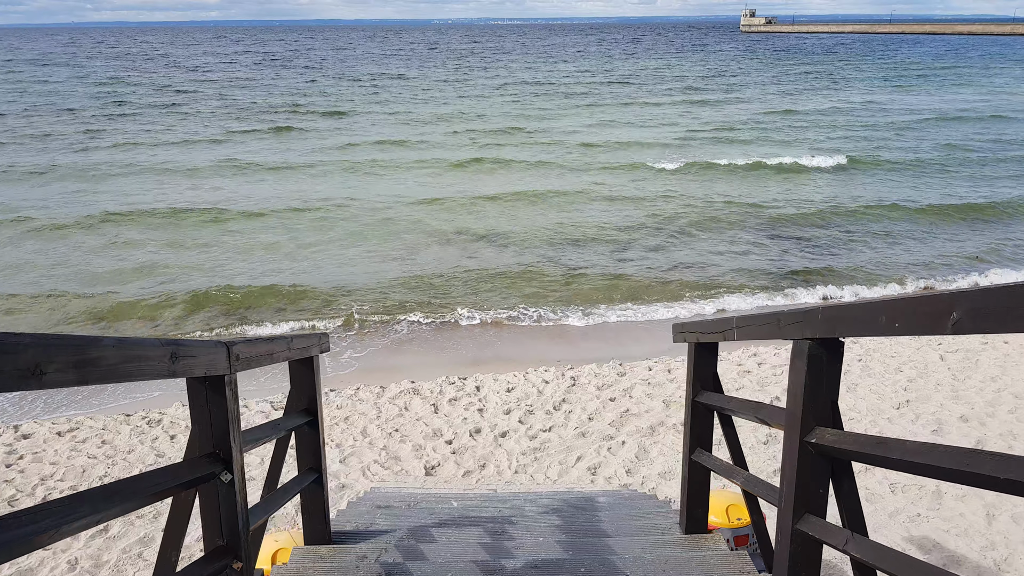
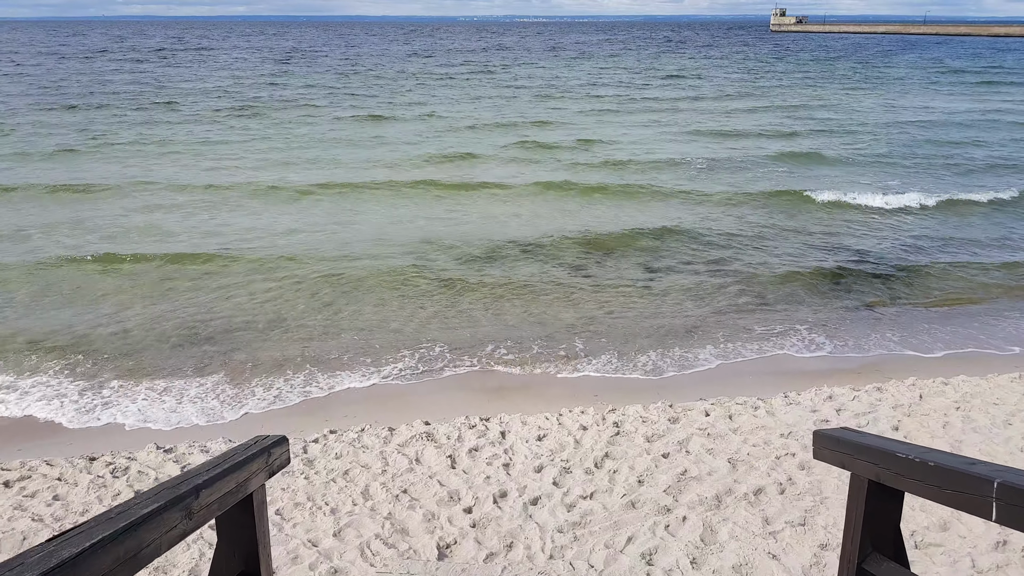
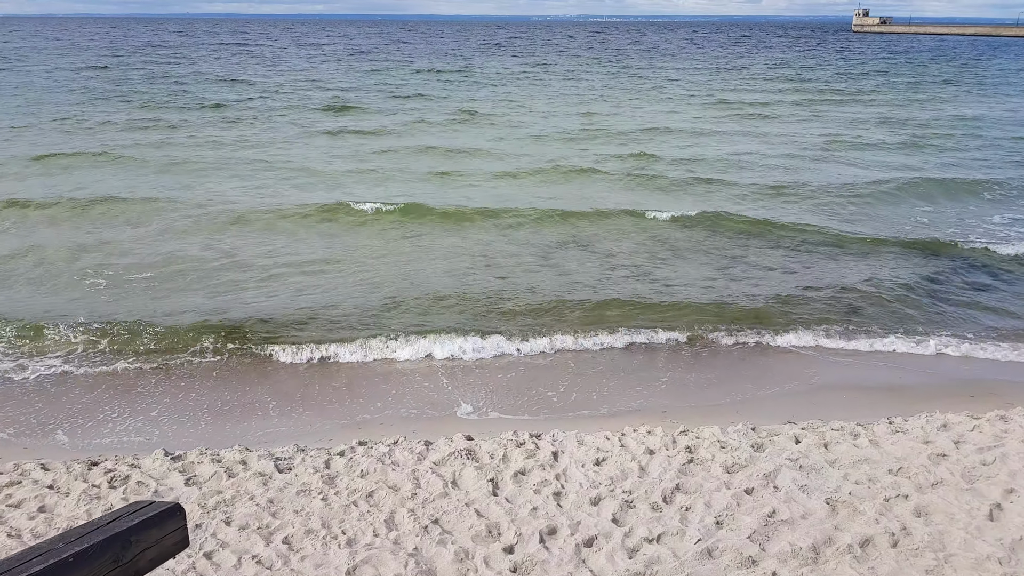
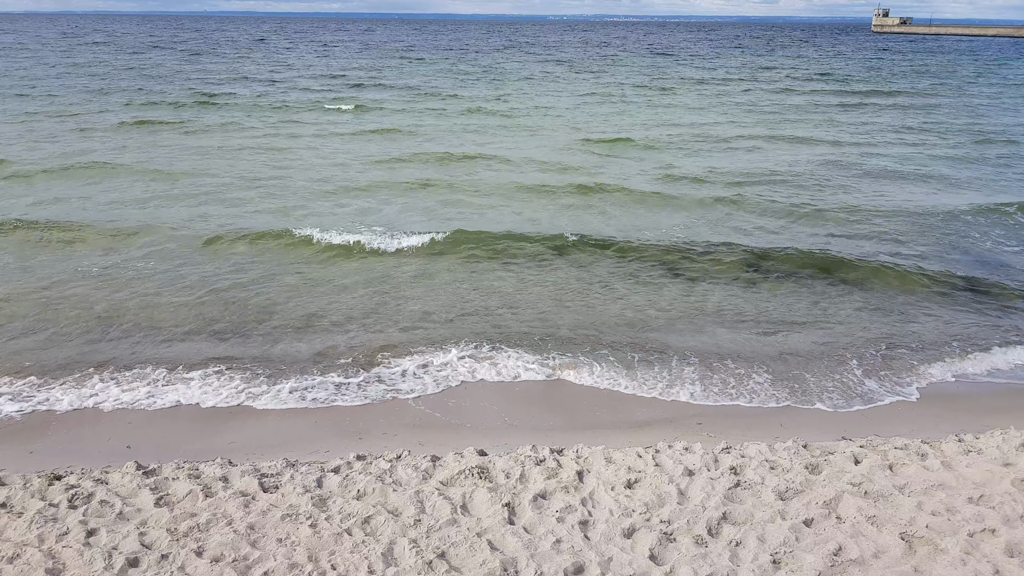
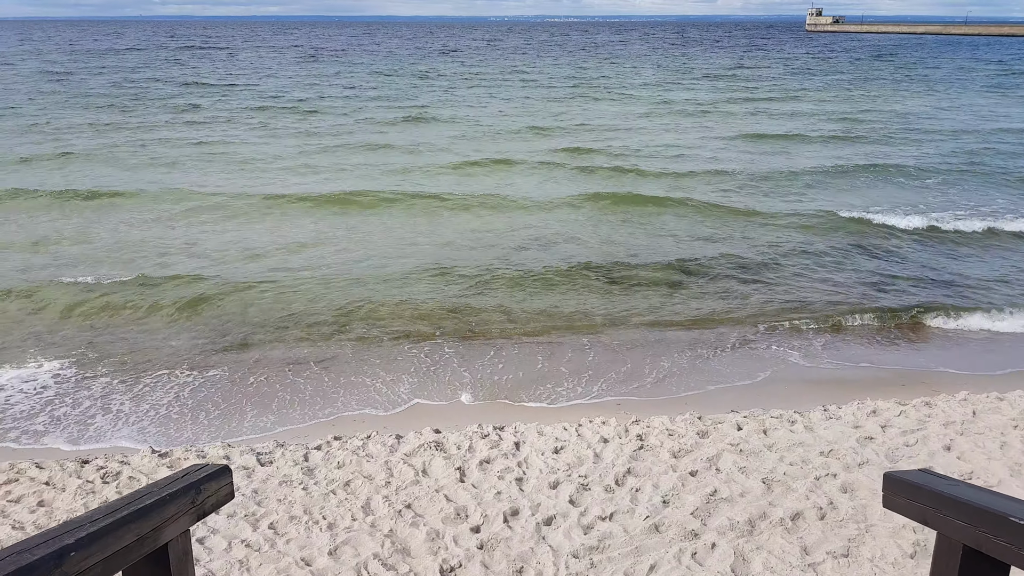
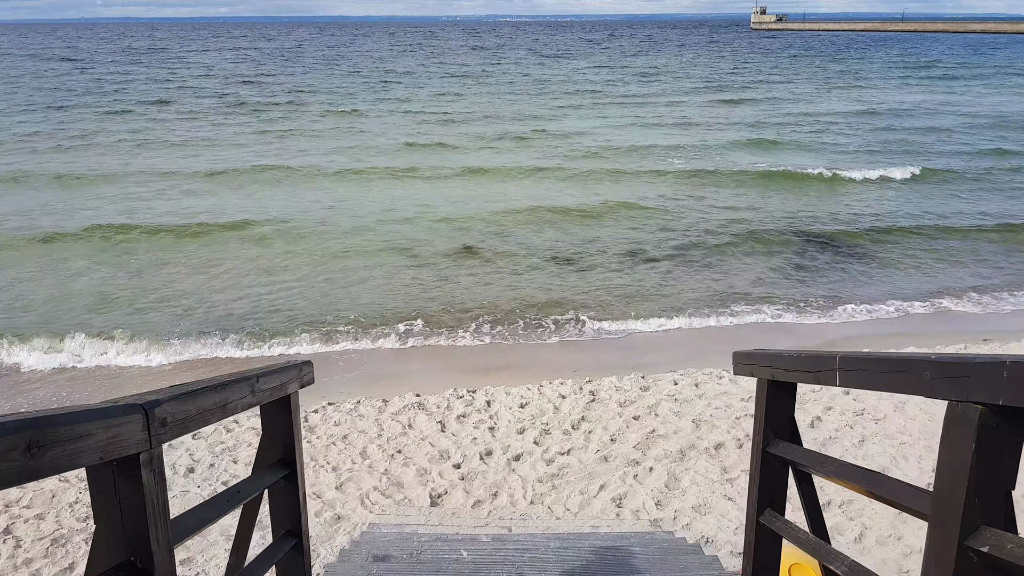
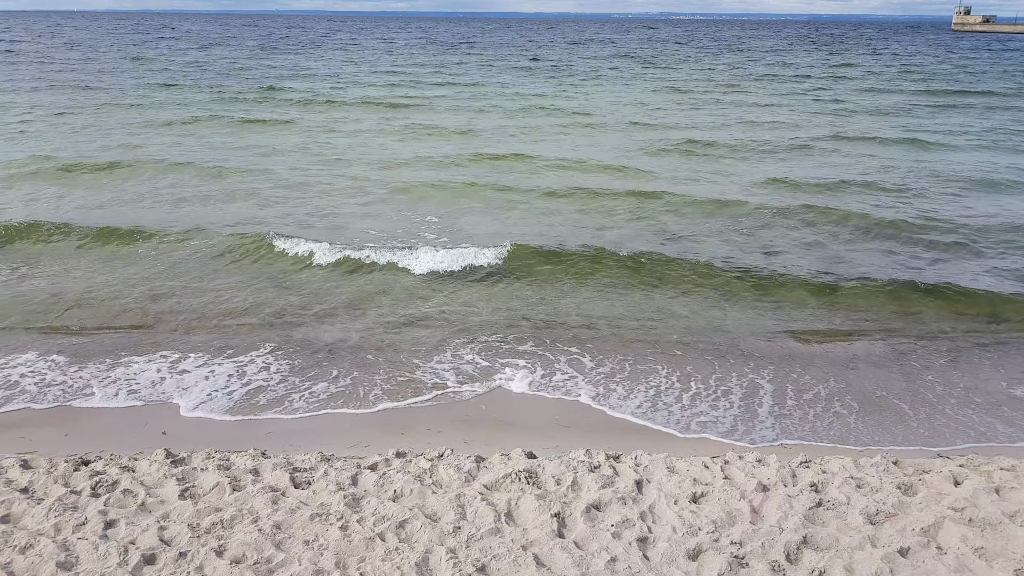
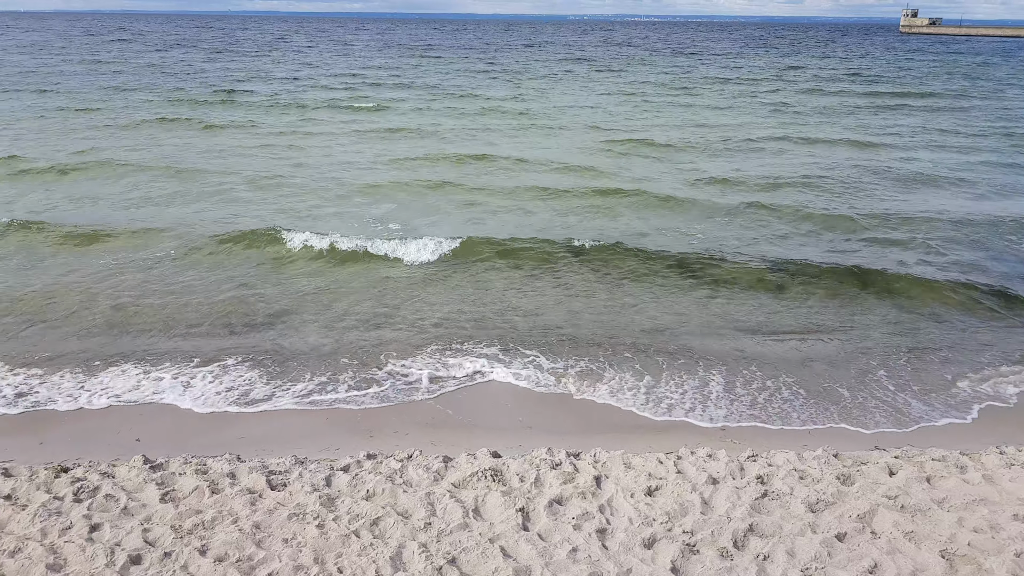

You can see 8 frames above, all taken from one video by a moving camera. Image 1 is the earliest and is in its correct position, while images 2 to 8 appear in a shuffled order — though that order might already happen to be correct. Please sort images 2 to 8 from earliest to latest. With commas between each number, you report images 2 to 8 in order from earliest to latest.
6, 2, 5, 3, 4, 8, 7
